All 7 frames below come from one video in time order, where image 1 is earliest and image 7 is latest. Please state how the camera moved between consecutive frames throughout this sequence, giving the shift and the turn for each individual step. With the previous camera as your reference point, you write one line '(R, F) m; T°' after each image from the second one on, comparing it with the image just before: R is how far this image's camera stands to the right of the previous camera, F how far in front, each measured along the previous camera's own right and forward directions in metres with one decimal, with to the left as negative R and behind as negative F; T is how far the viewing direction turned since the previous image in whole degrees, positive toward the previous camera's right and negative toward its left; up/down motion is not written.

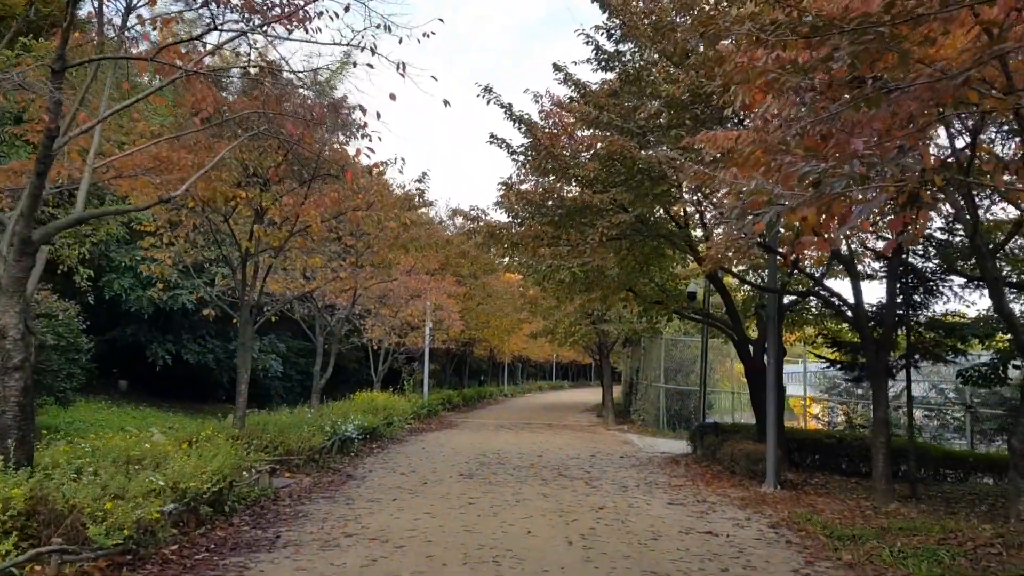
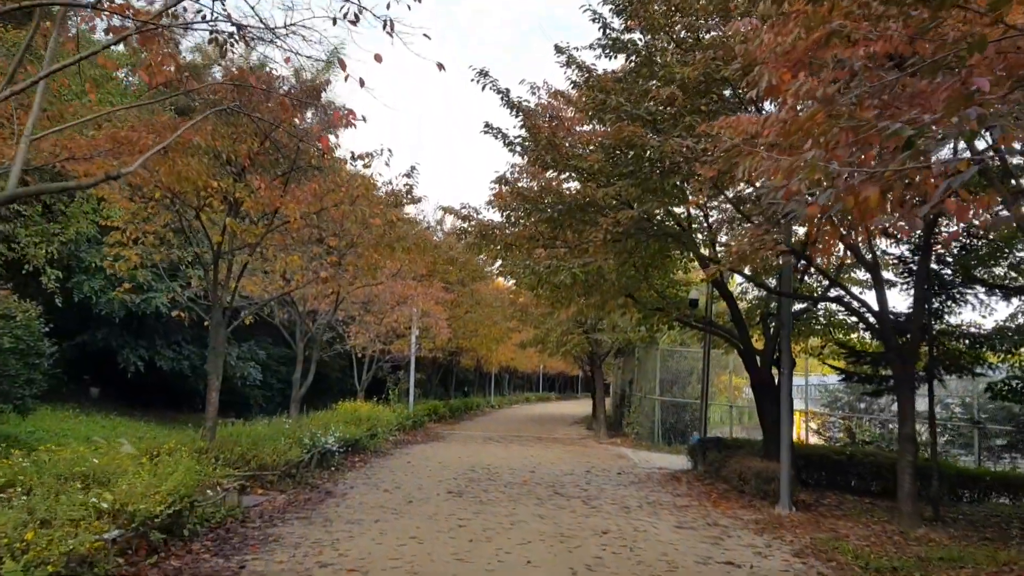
(-0.1, +0.9) m; +1°
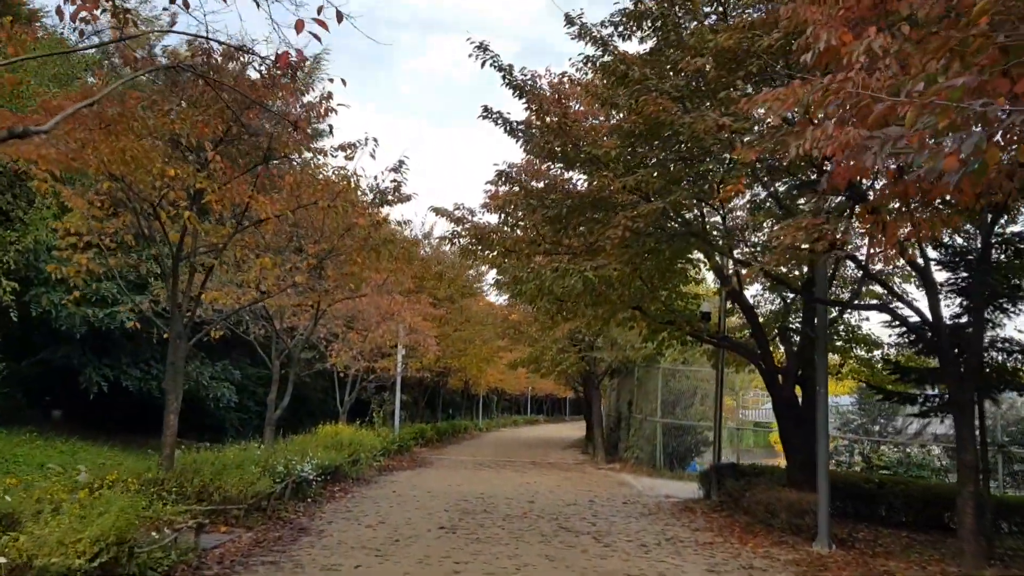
(-0.2, +1.3) m; +1°
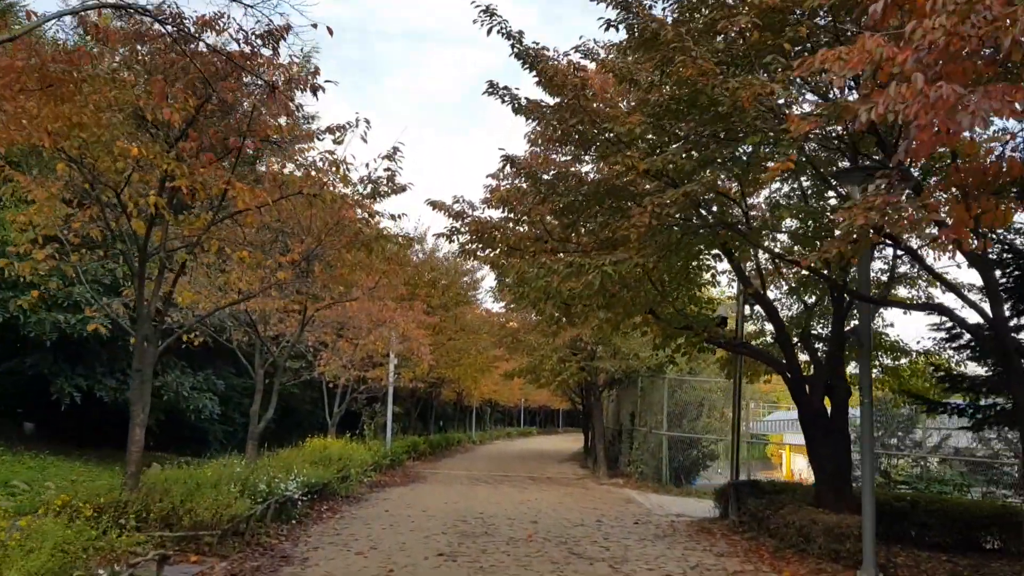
(-0.1, +1.0) m; +1°
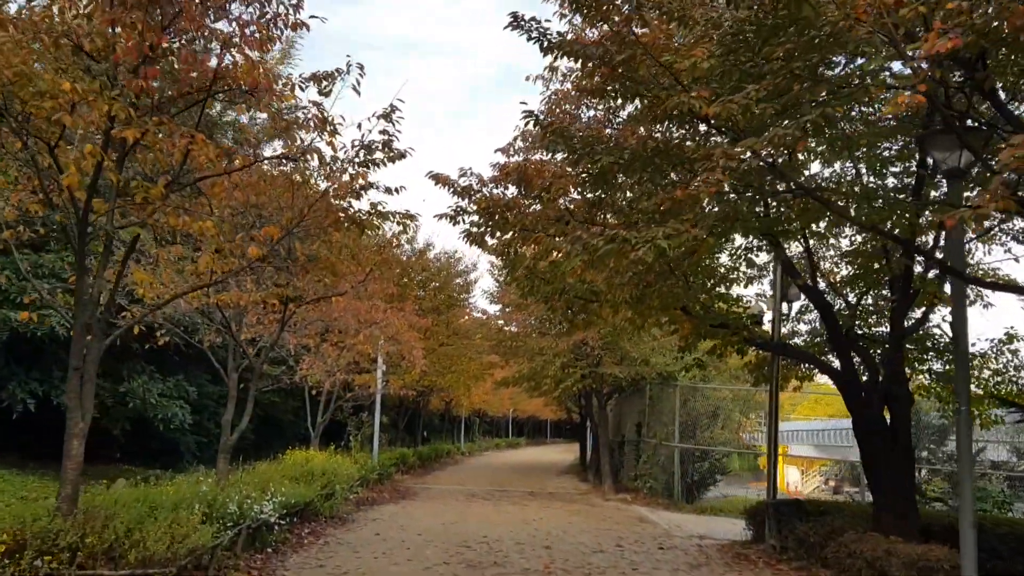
(-0.3, +1.5) m; +1°
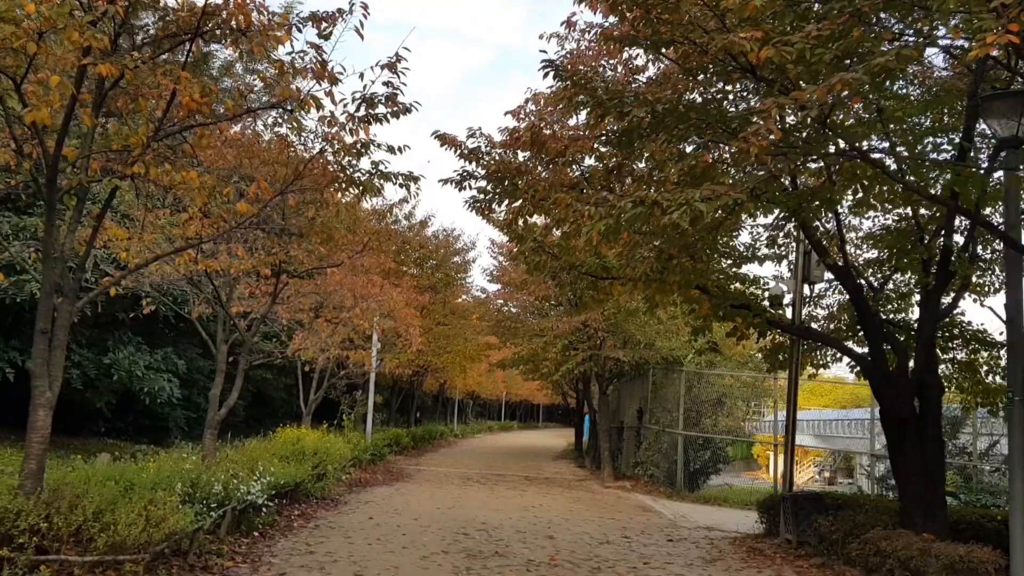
(-0.1, +0.6) m; 0°
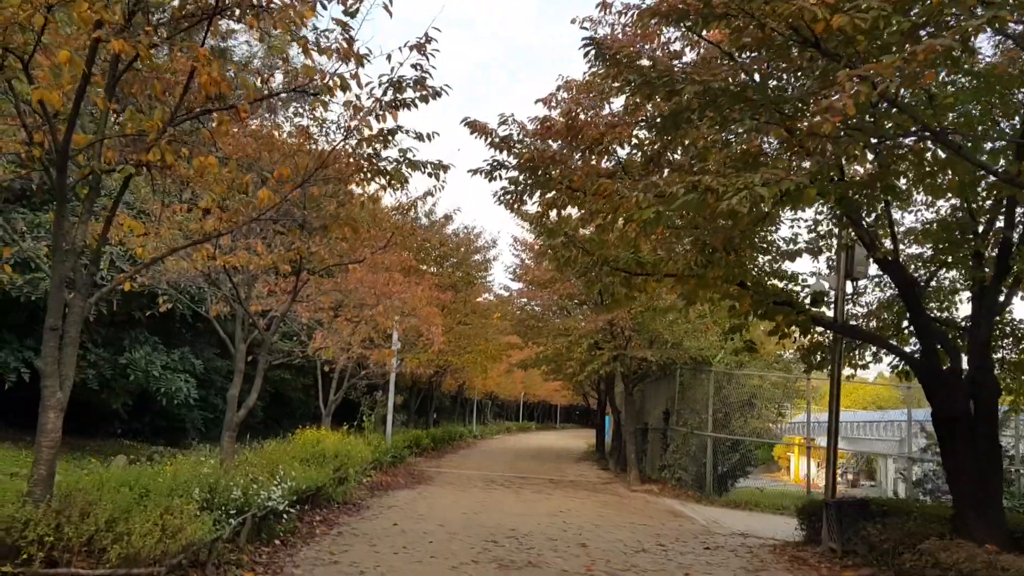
(-0.1, +0.4) m; -1°
